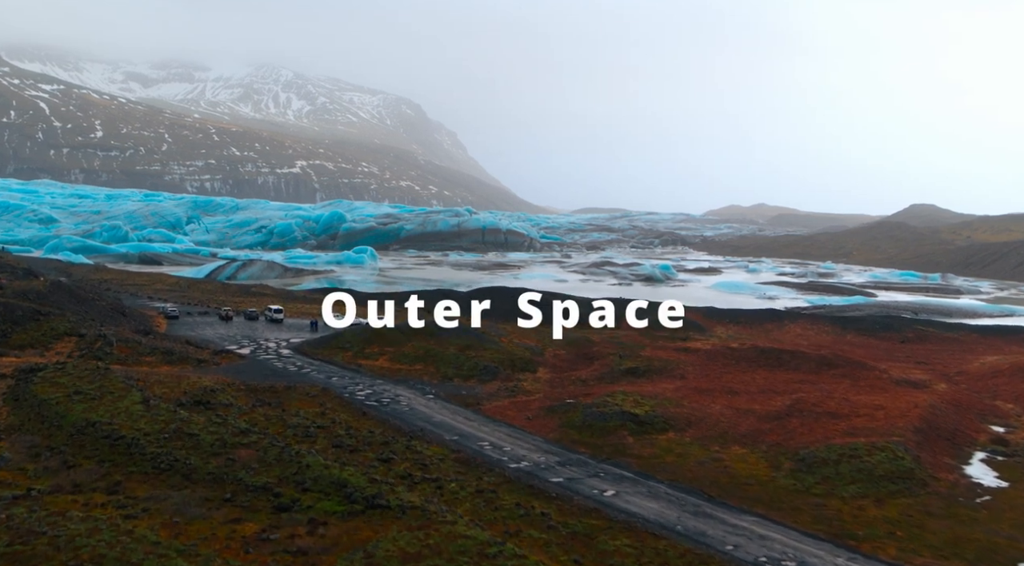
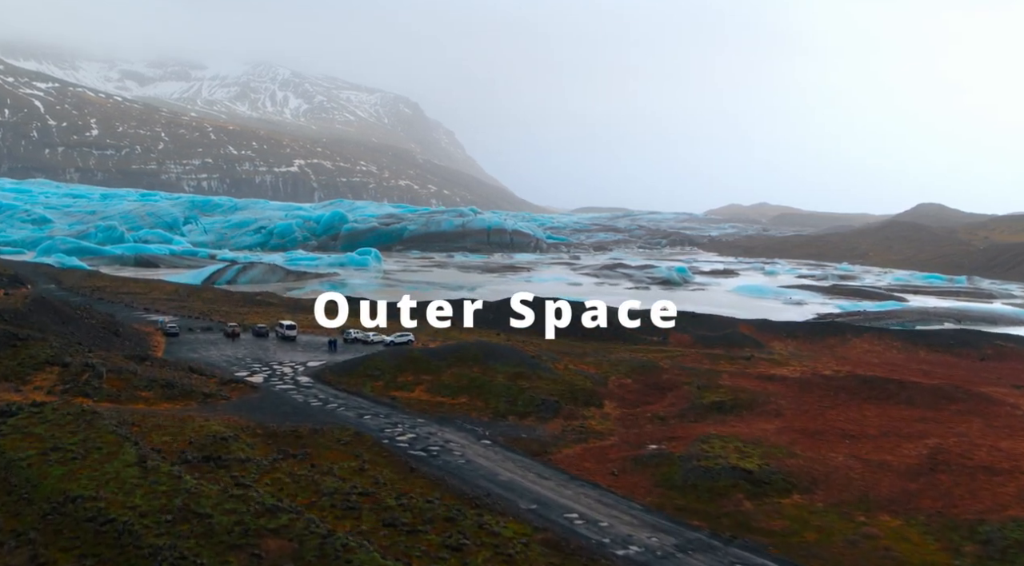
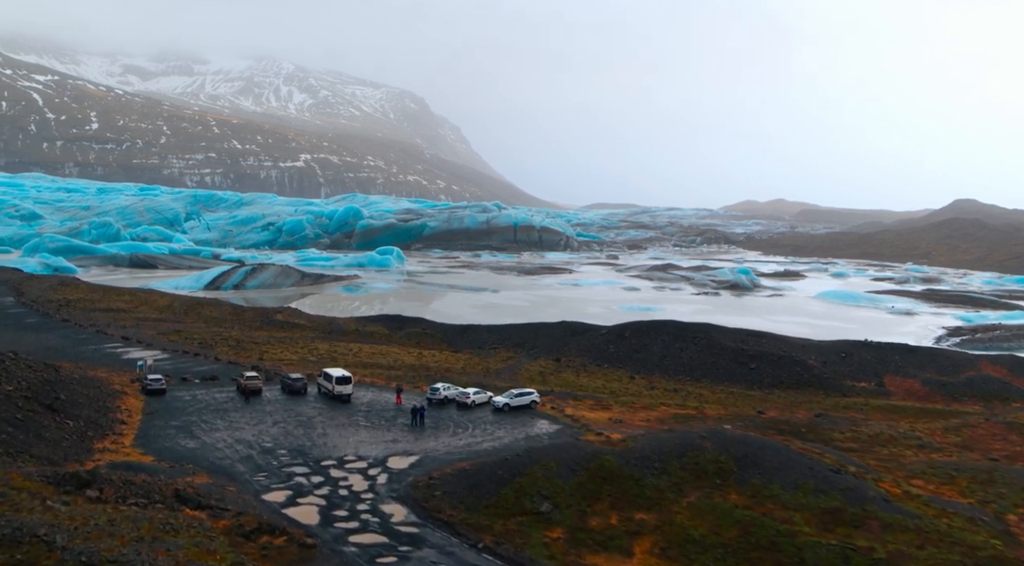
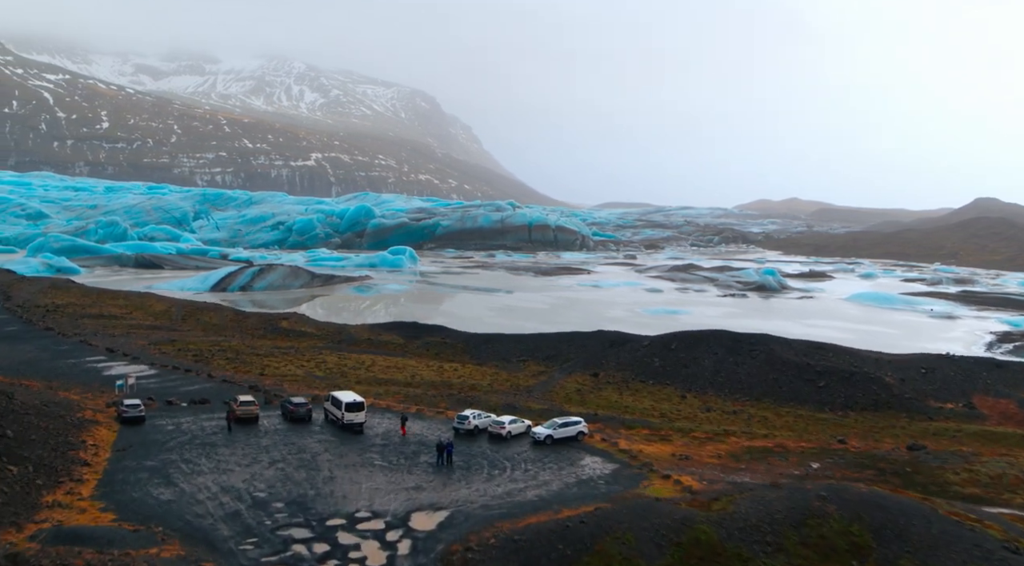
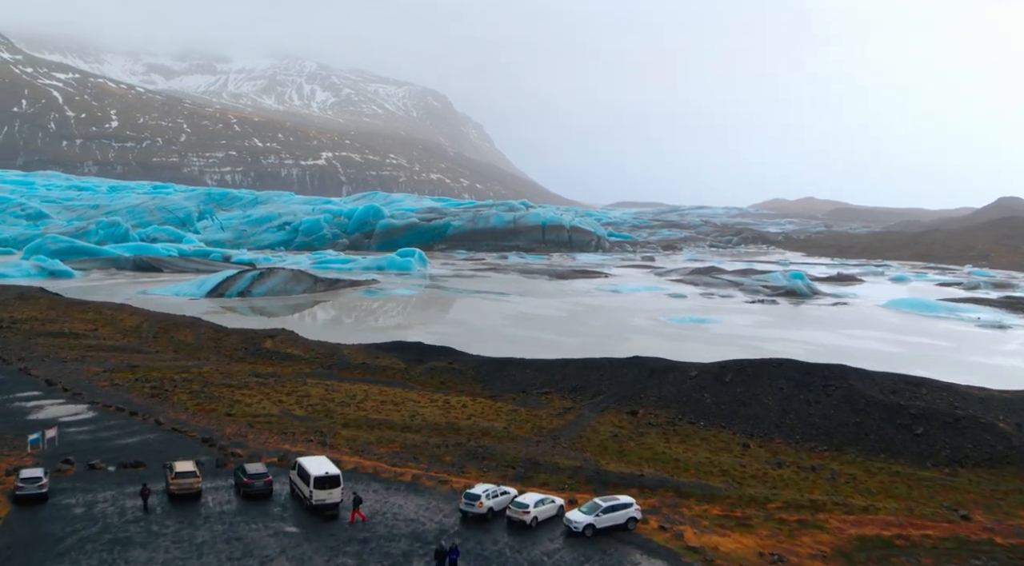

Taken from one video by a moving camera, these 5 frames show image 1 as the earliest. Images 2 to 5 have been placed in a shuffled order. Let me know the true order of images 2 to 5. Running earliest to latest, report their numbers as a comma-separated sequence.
2, 3, 4, 5
